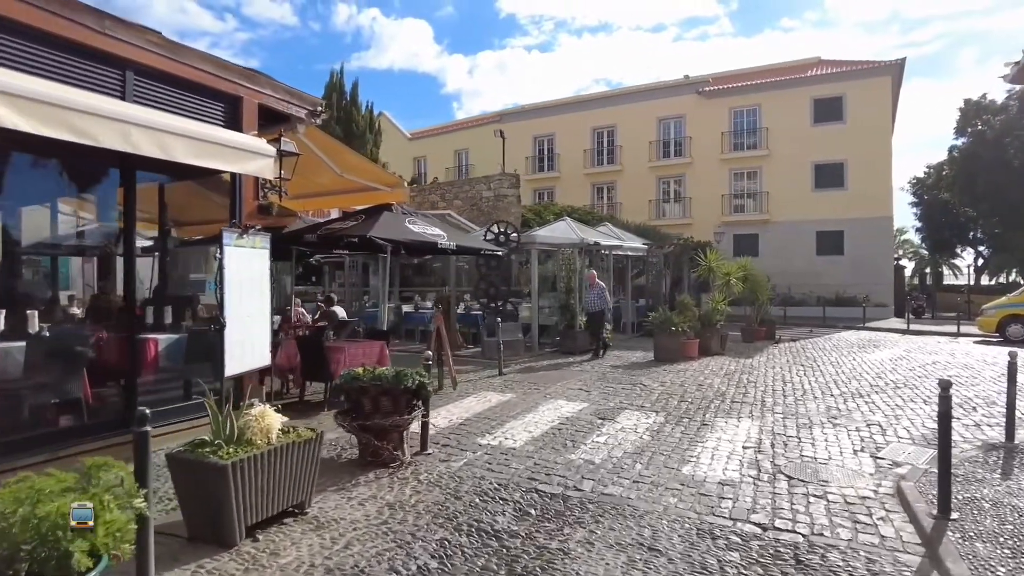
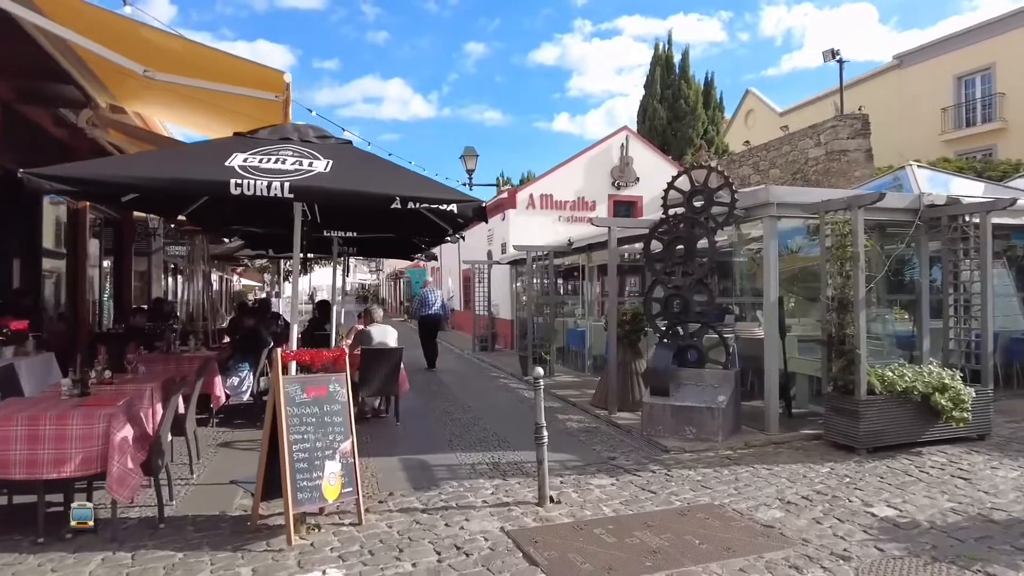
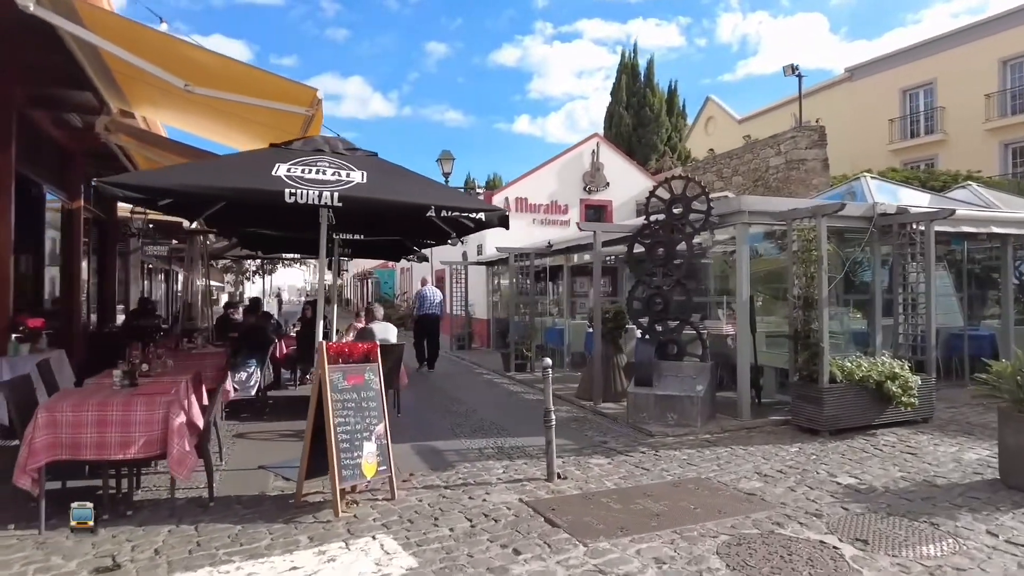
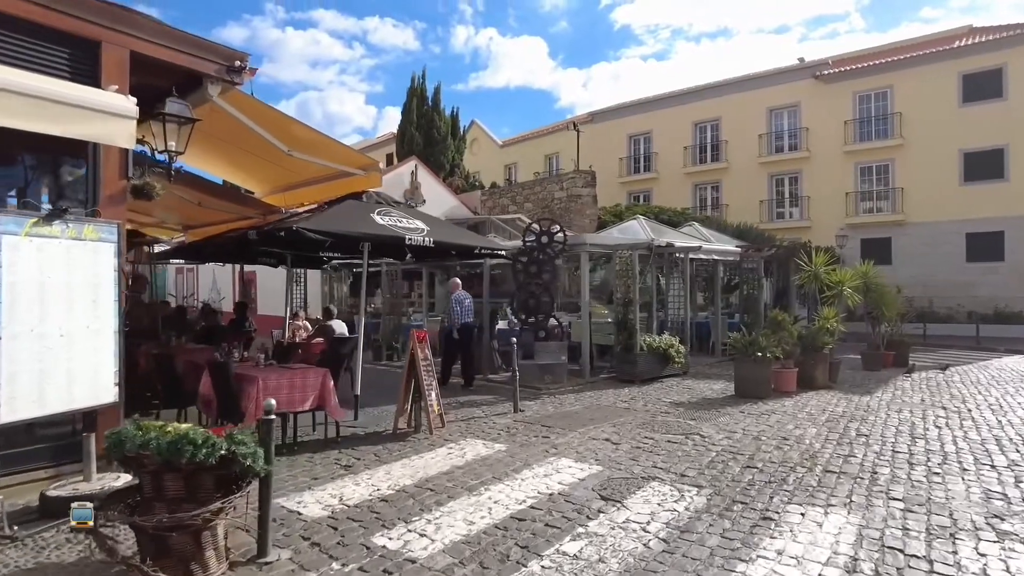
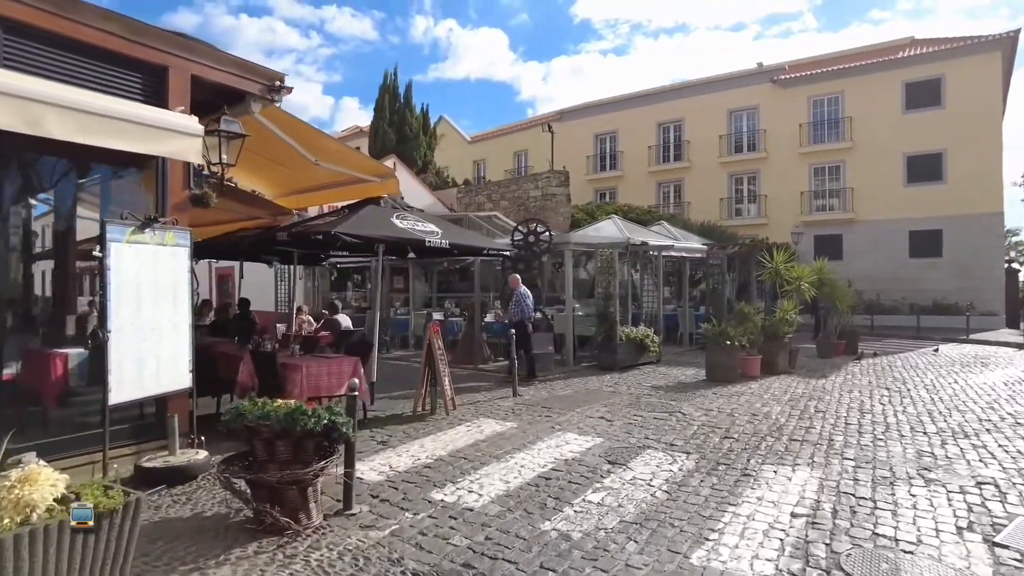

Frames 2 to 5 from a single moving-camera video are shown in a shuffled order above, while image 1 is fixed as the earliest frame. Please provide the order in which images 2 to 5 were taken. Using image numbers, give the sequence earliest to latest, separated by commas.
5, 4, 3, 2
